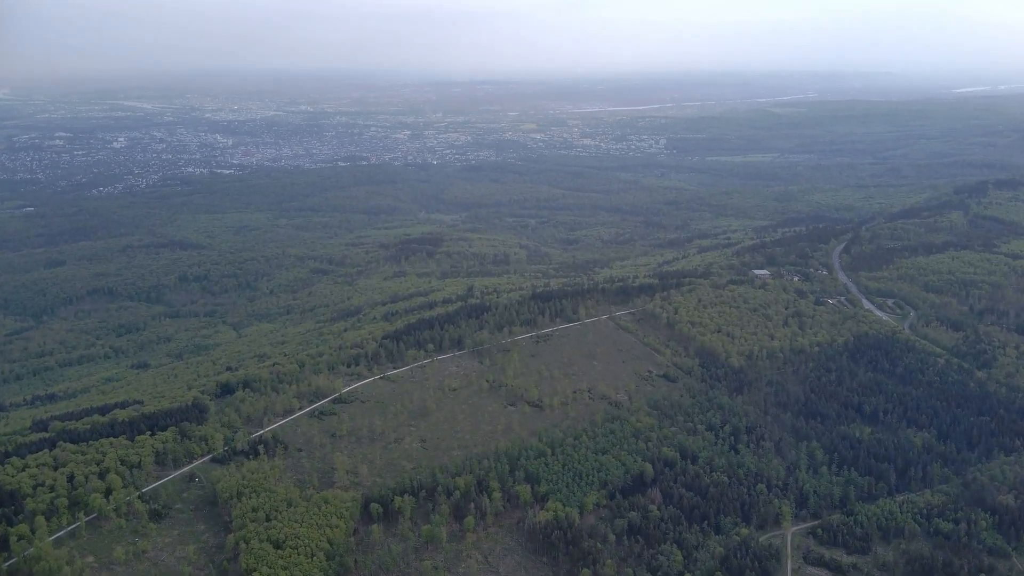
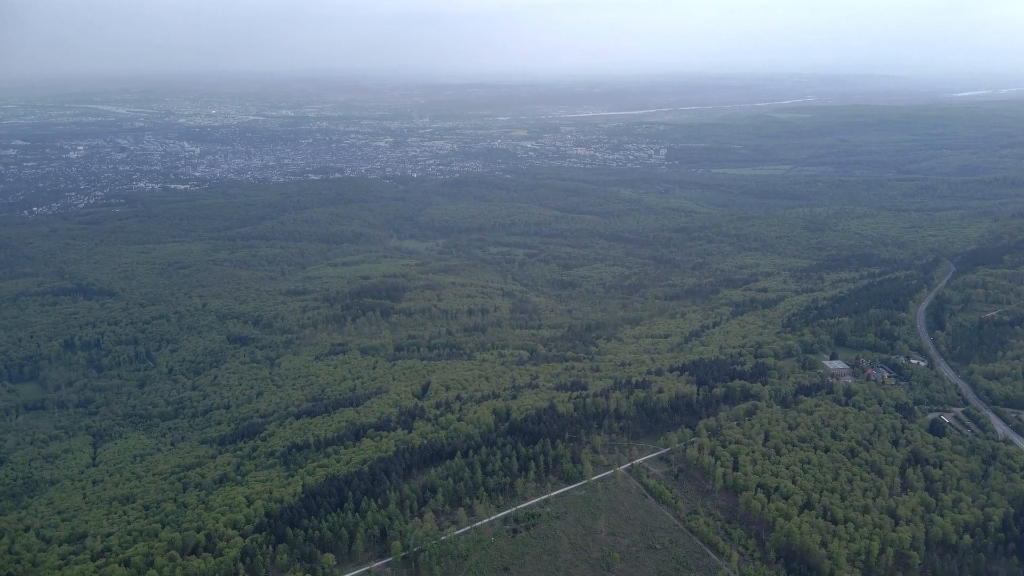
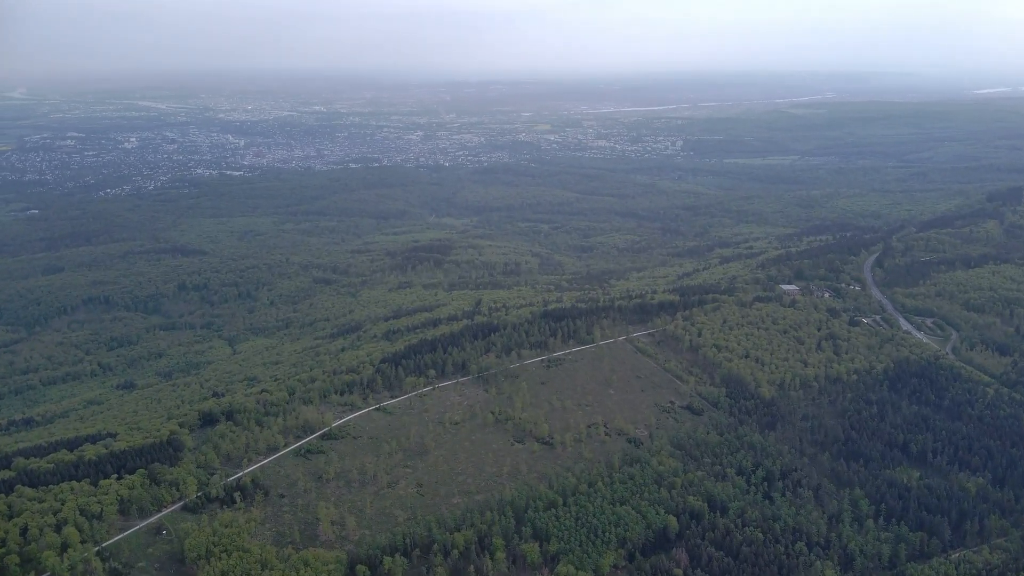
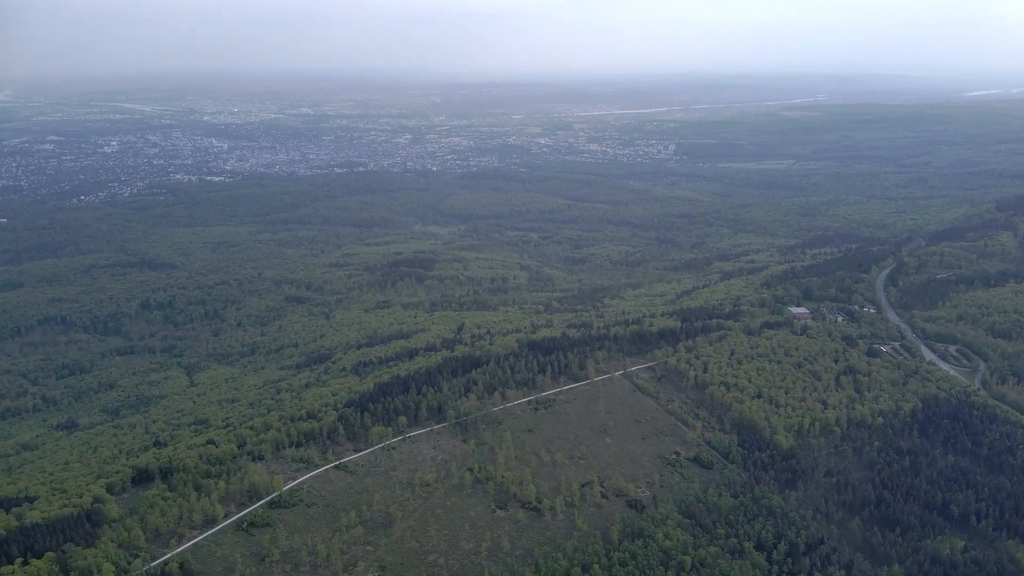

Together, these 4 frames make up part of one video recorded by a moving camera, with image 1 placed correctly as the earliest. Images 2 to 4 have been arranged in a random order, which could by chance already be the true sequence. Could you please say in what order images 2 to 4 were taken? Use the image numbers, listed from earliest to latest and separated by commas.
3, 4, 2
